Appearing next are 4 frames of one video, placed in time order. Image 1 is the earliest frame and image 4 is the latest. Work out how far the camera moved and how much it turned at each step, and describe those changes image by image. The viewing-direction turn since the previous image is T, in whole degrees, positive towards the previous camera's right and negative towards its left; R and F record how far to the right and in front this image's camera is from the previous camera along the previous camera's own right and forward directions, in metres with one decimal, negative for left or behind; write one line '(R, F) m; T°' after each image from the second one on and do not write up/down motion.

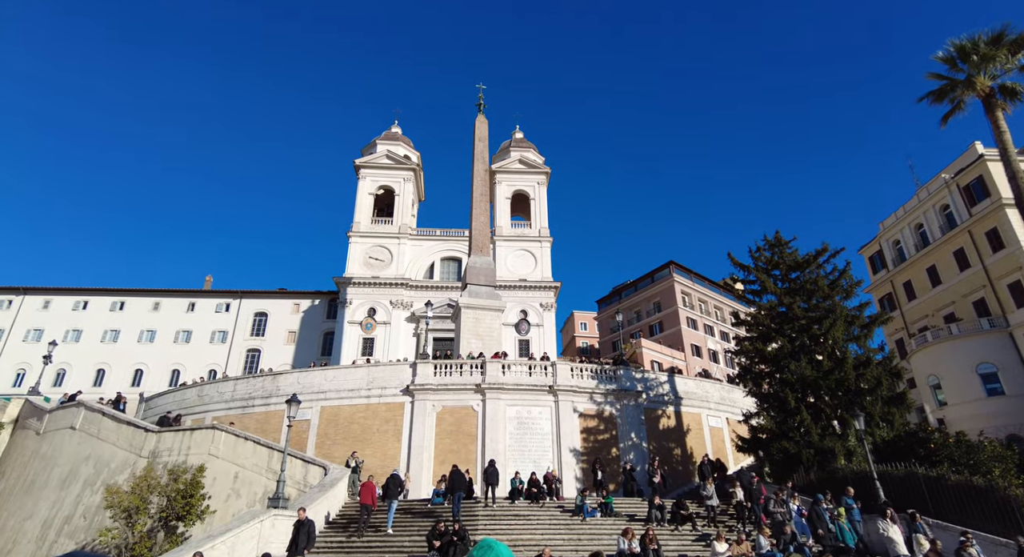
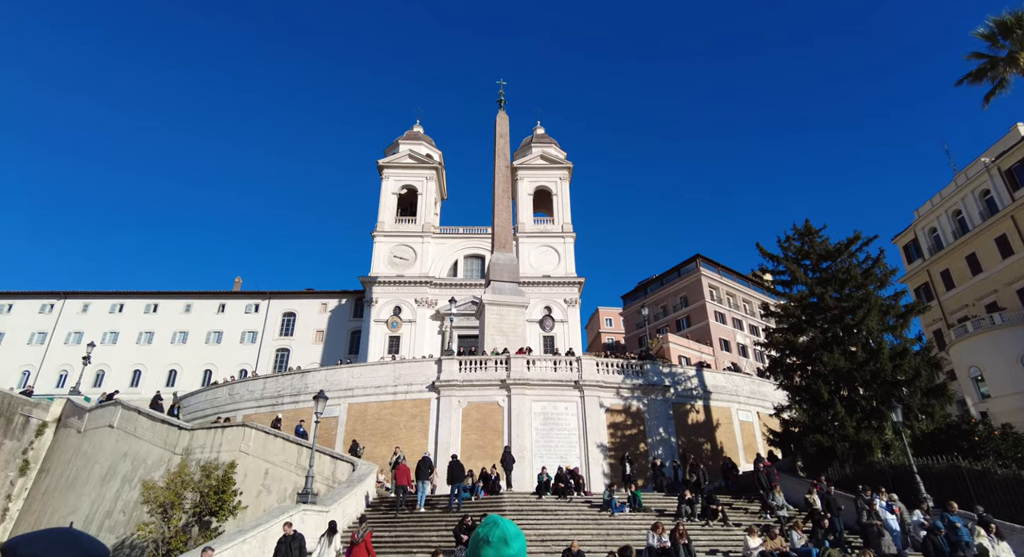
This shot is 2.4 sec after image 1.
(0.0, +0.1) m; -2°
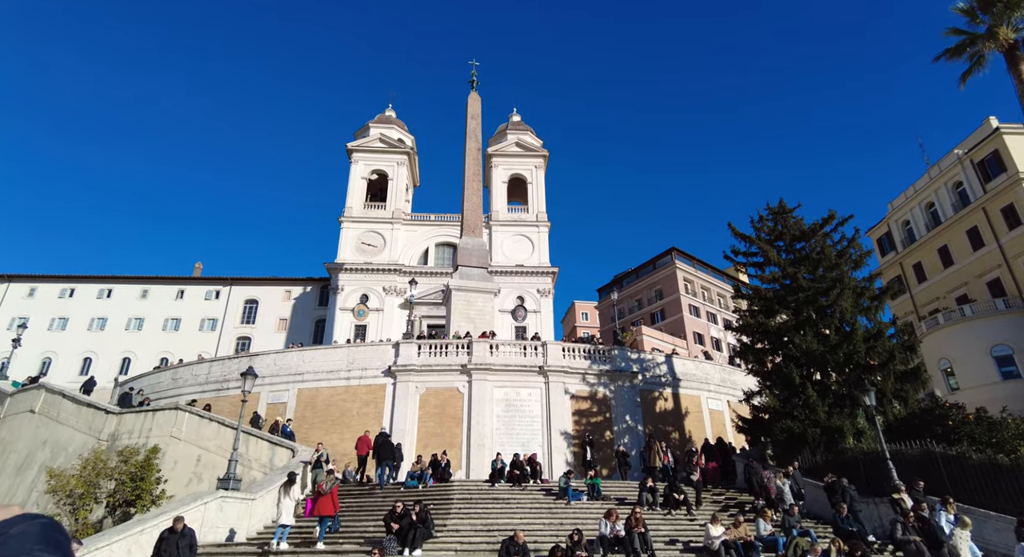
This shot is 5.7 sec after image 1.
(+0.7, +1.1) m; +2°
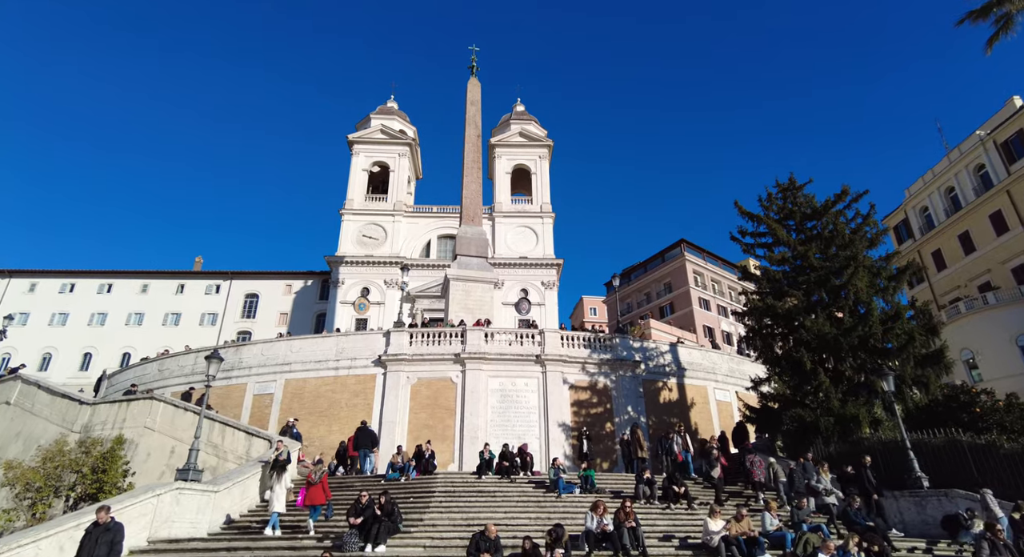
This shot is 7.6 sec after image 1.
(+0.6, +1.0) m; -1°
